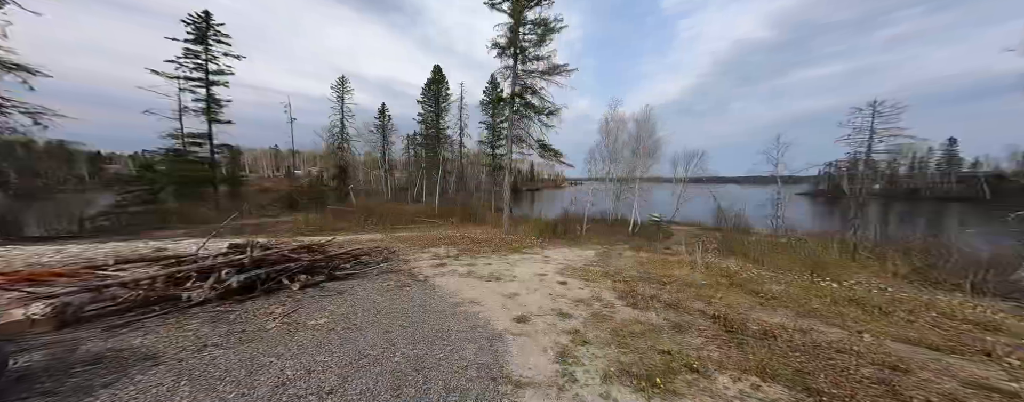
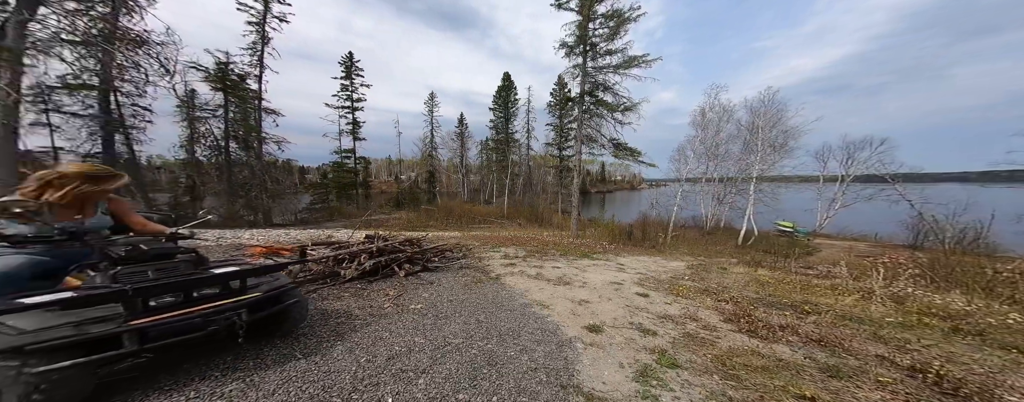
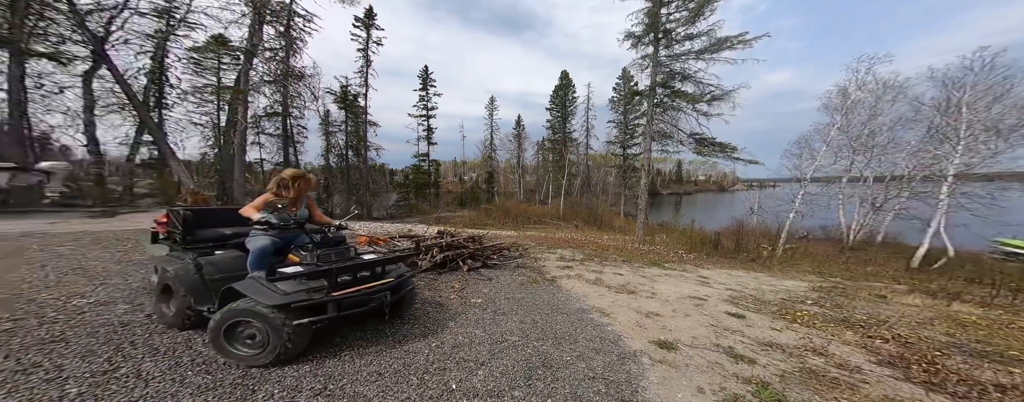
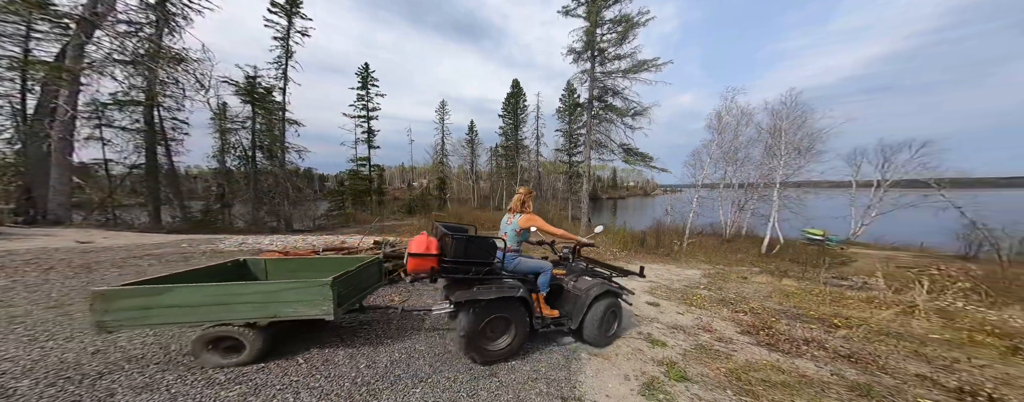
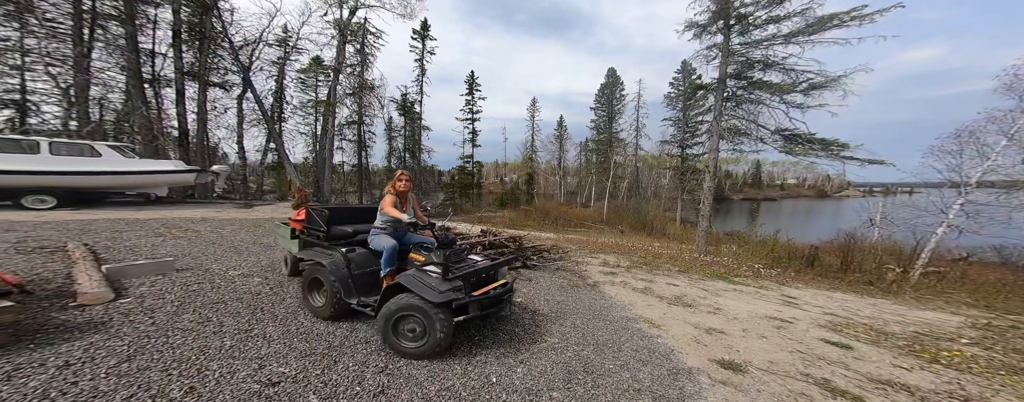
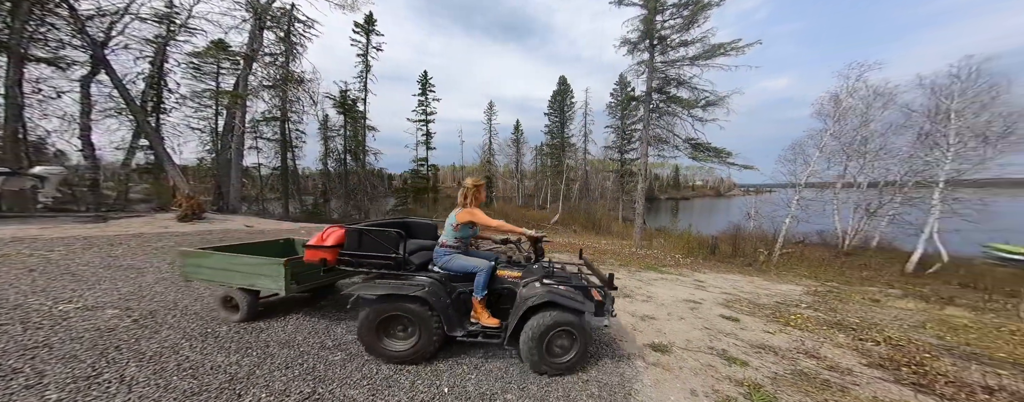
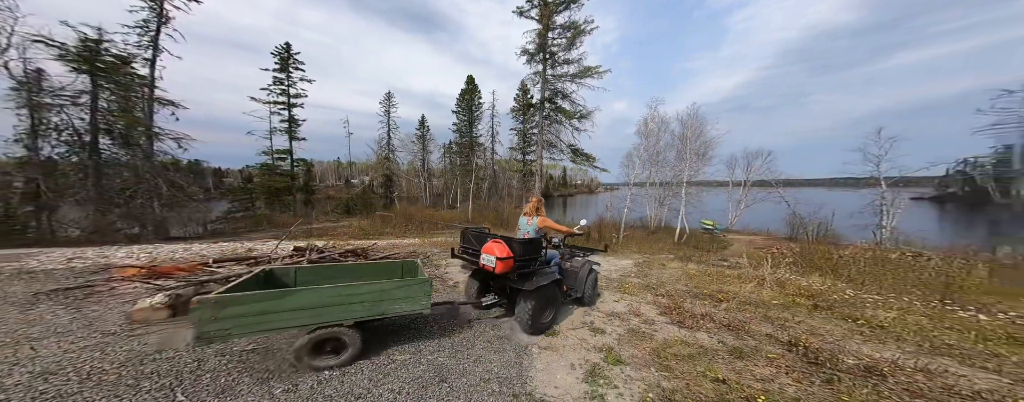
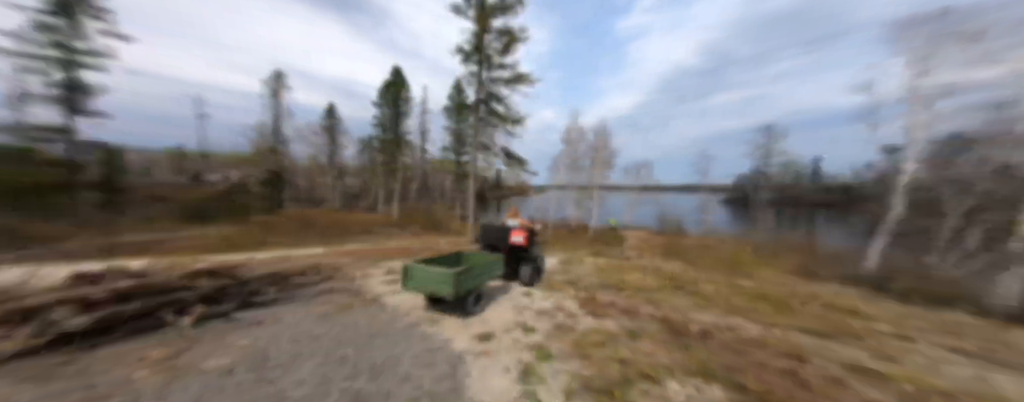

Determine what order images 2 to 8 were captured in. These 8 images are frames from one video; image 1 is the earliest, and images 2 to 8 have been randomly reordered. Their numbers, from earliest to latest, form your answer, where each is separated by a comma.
2, 3, 5, 6, 4, 7, 8
